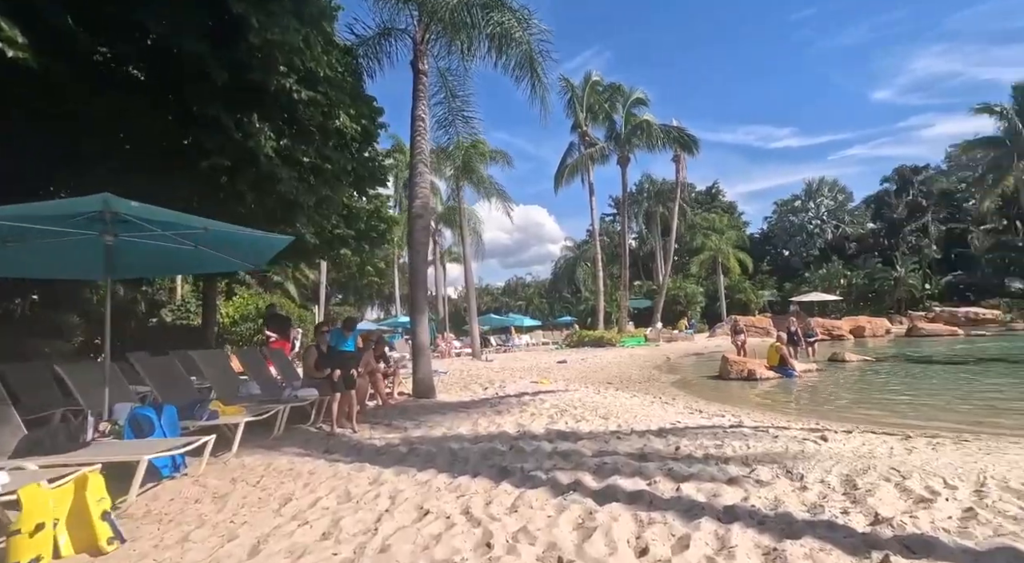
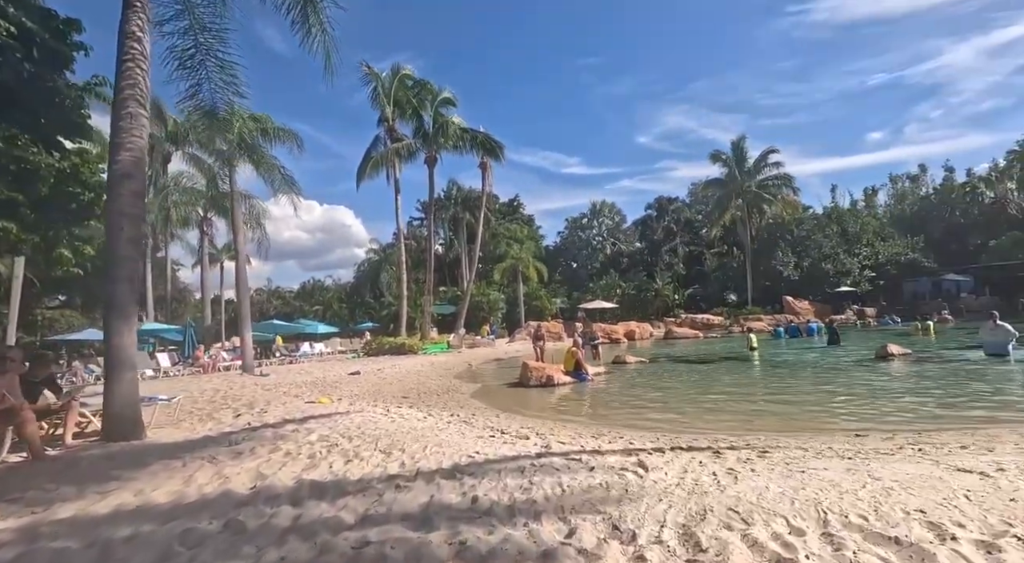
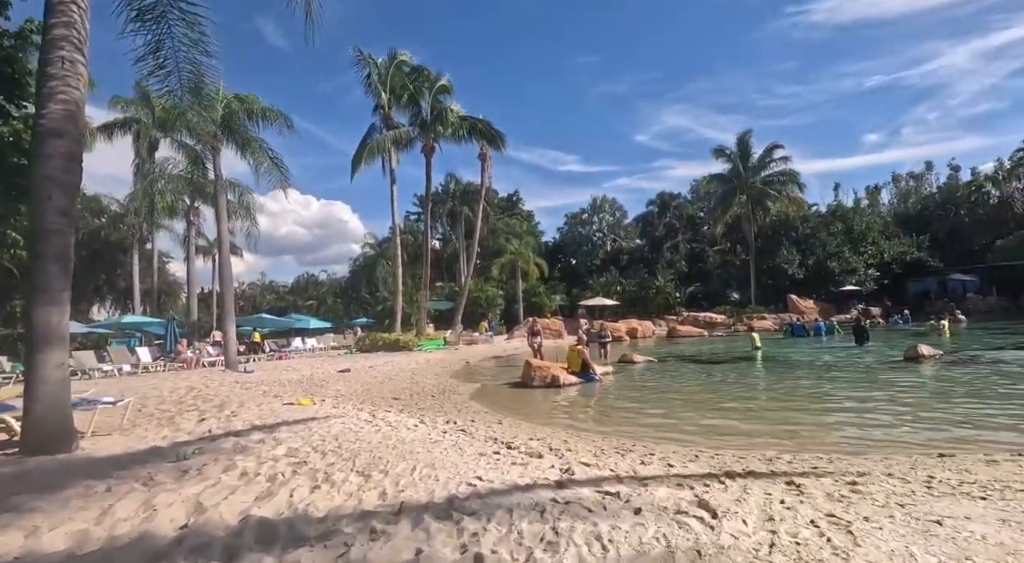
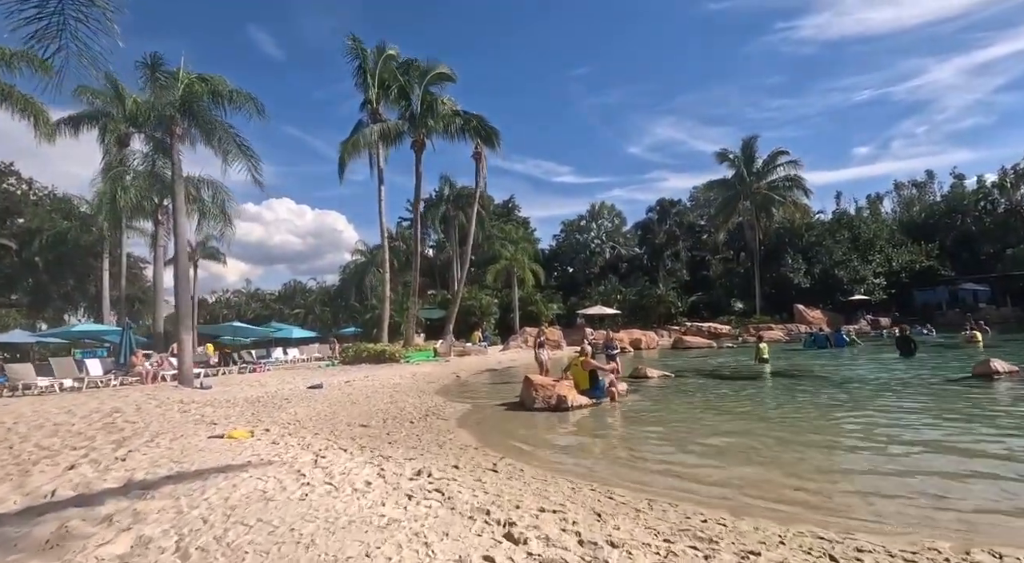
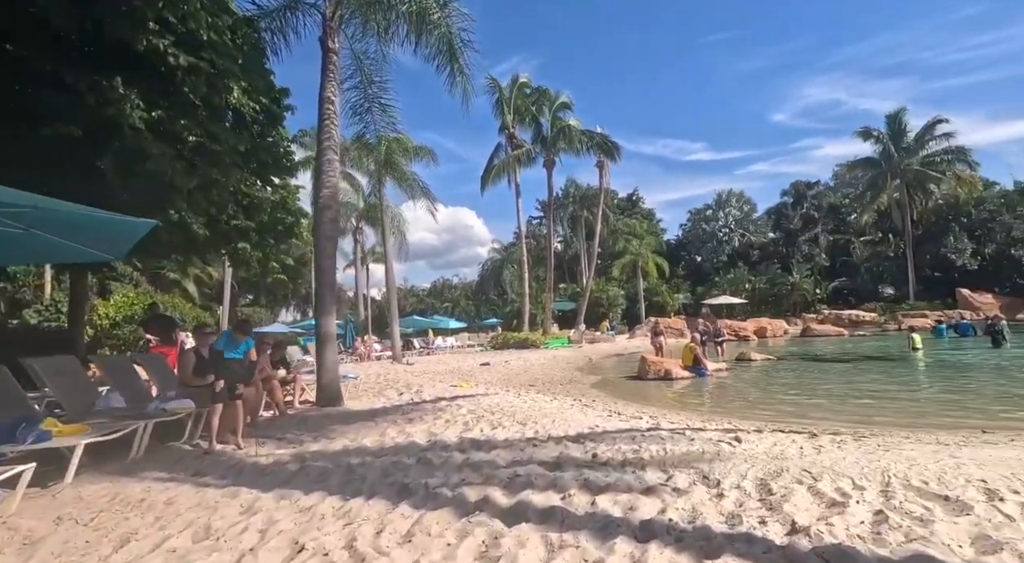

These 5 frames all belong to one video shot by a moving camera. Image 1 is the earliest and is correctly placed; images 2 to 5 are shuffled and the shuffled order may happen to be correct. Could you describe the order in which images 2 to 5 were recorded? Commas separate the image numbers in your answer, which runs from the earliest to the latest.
5, 2, 3, 4
